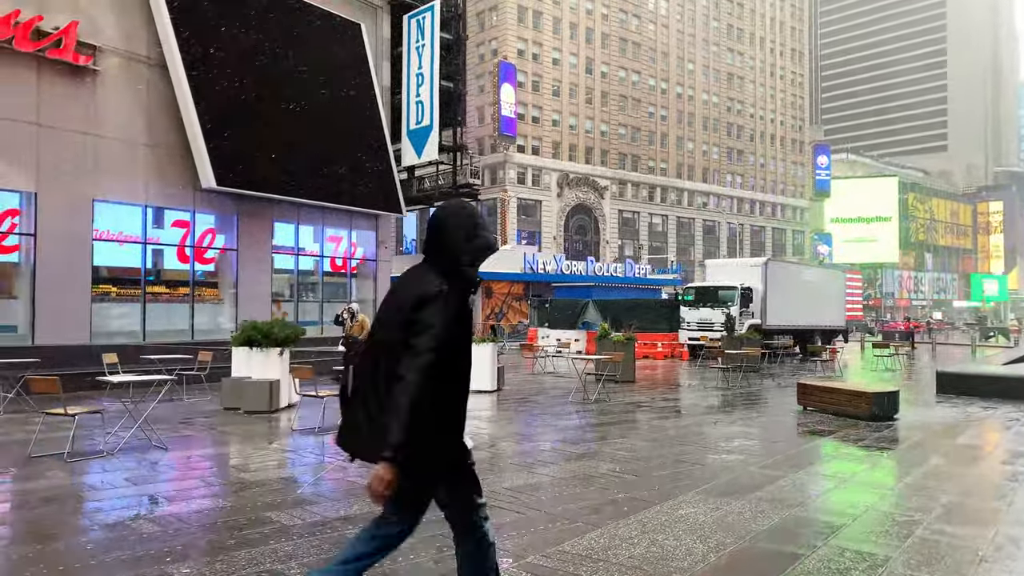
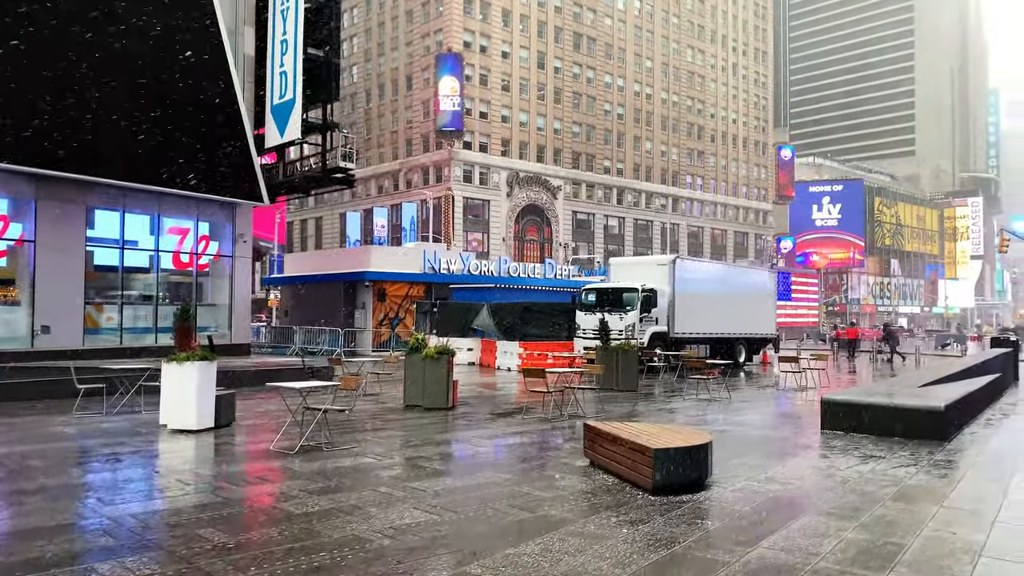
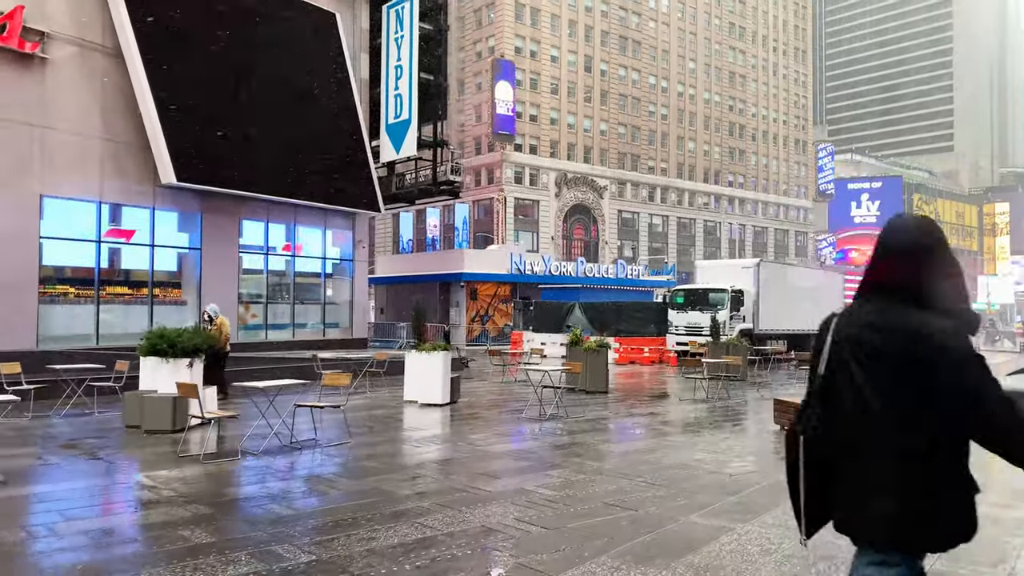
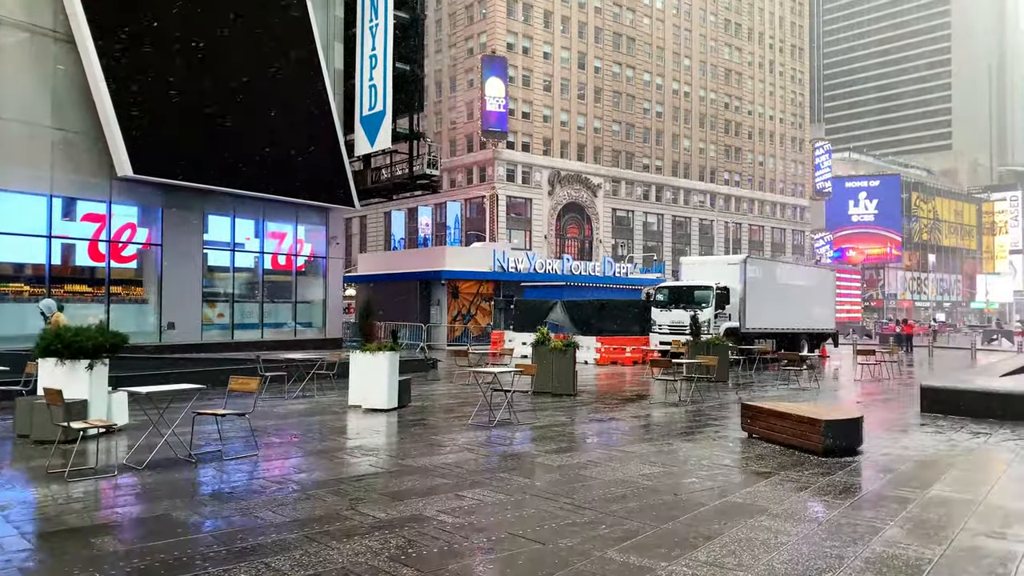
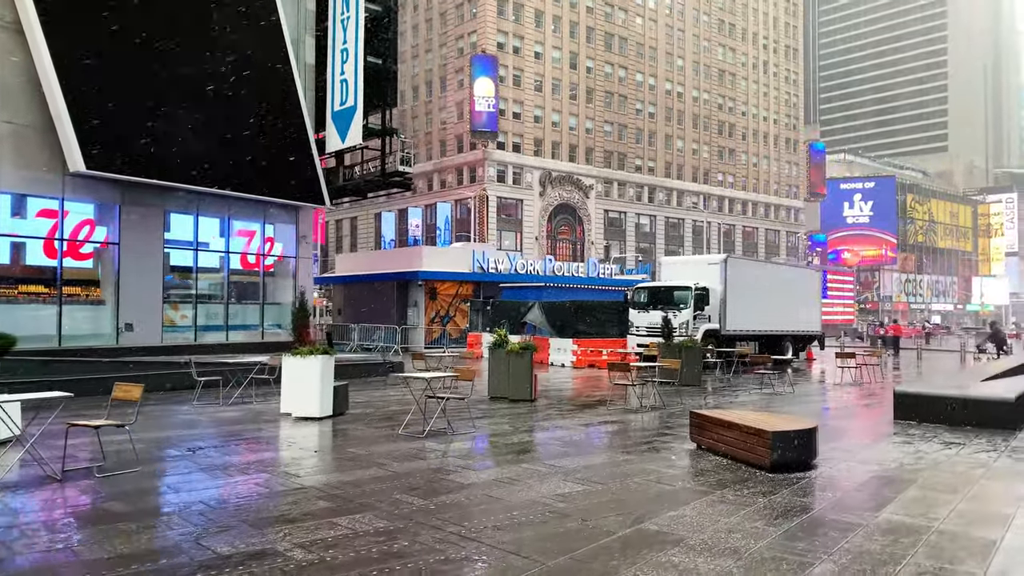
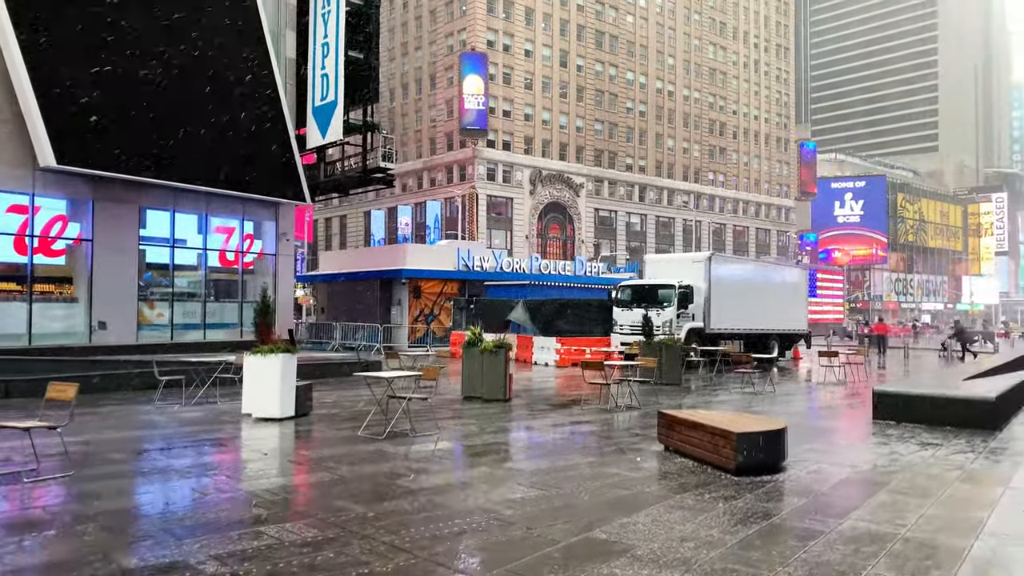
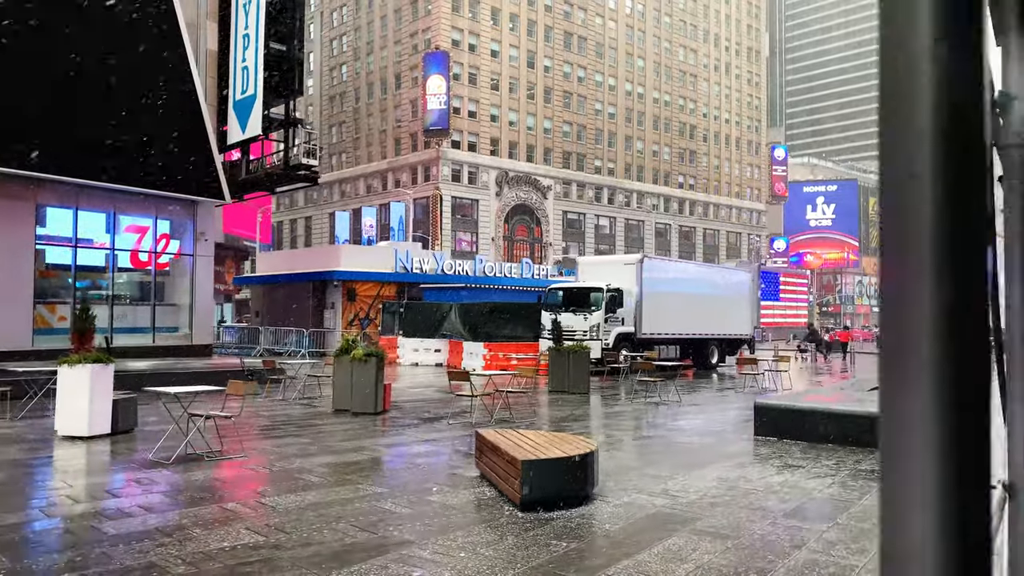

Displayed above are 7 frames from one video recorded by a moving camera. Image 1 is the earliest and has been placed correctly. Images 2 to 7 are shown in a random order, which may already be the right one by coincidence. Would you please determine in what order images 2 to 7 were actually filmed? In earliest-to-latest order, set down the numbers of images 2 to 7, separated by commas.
3, 4, 5, 6, 2, 7
